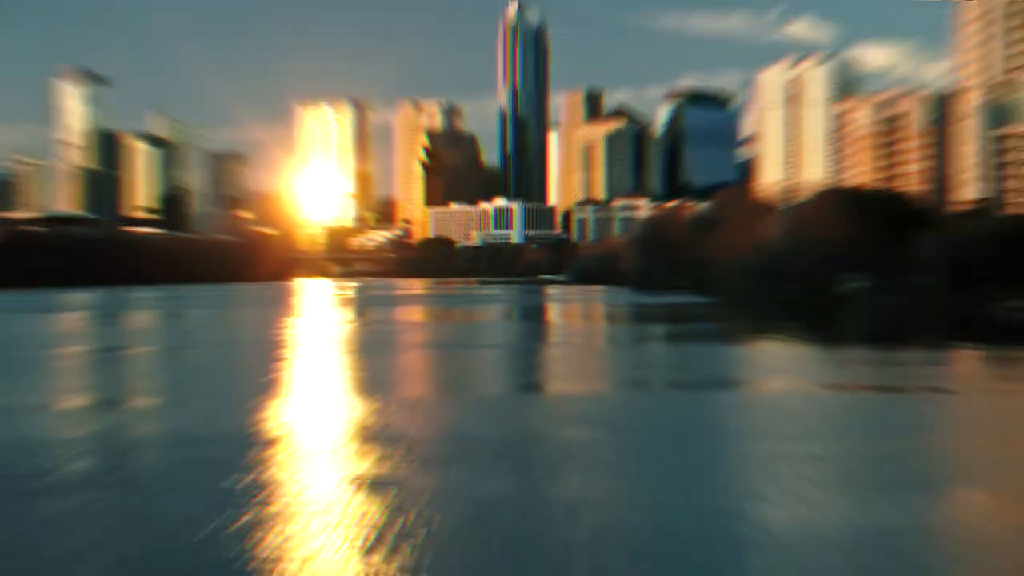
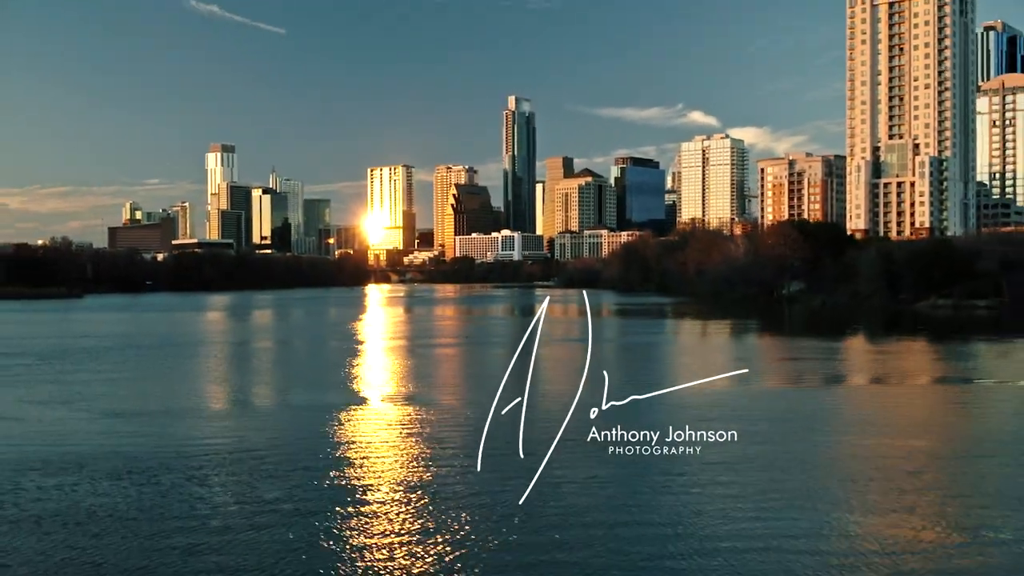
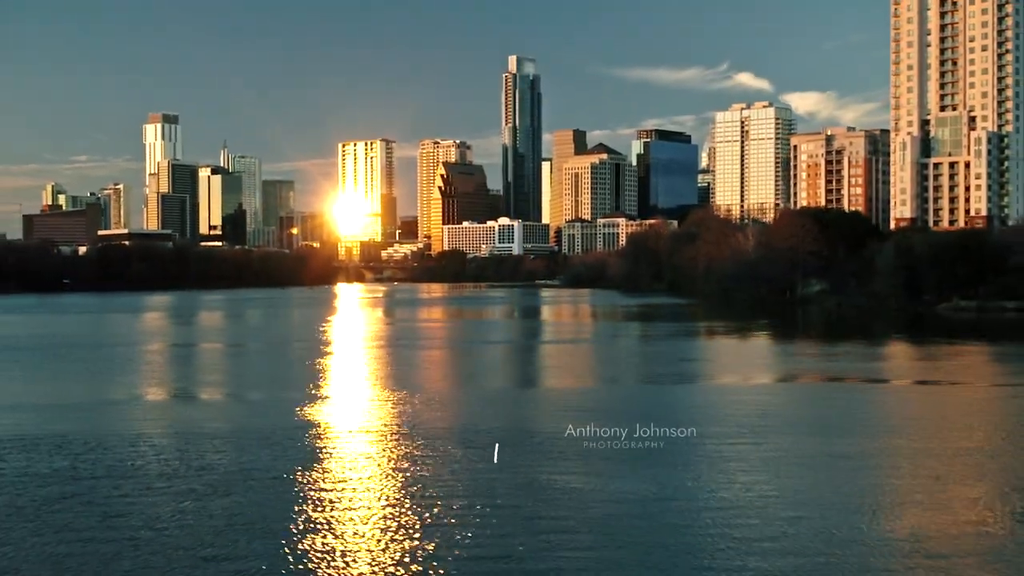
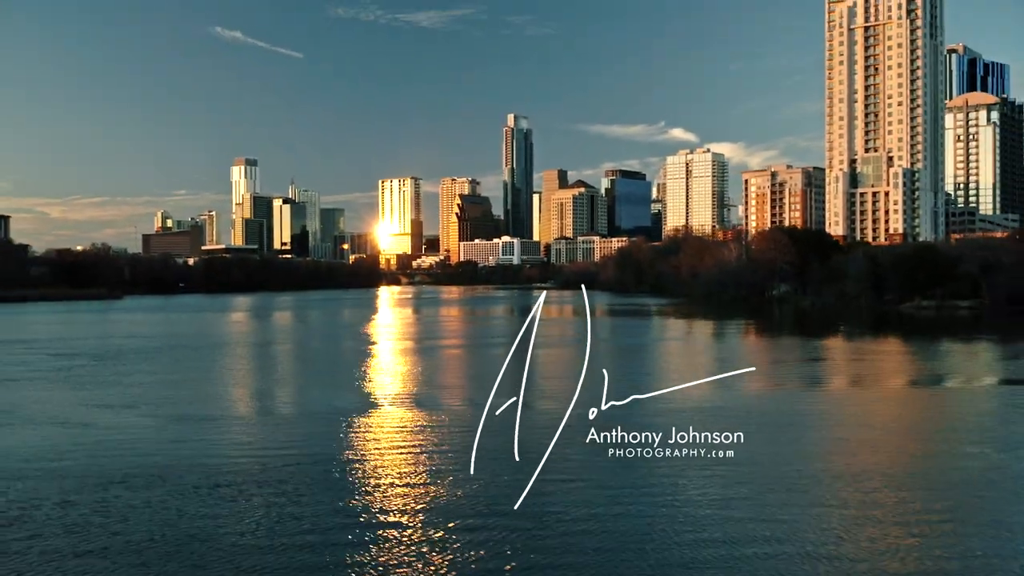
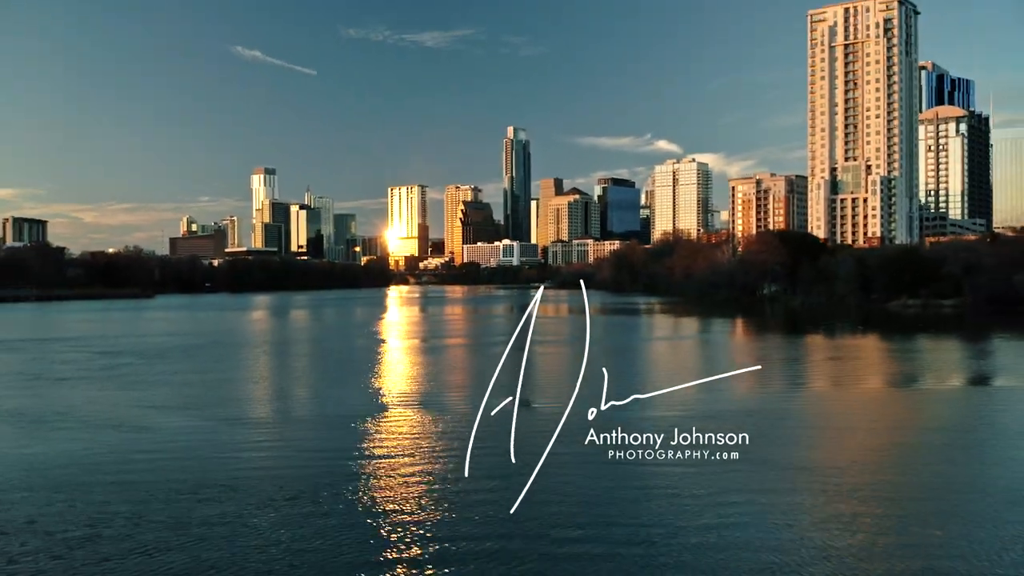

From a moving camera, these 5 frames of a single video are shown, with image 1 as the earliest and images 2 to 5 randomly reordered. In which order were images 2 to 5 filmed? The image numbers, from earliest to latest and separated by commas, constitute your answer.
3, 2, 4, 5
